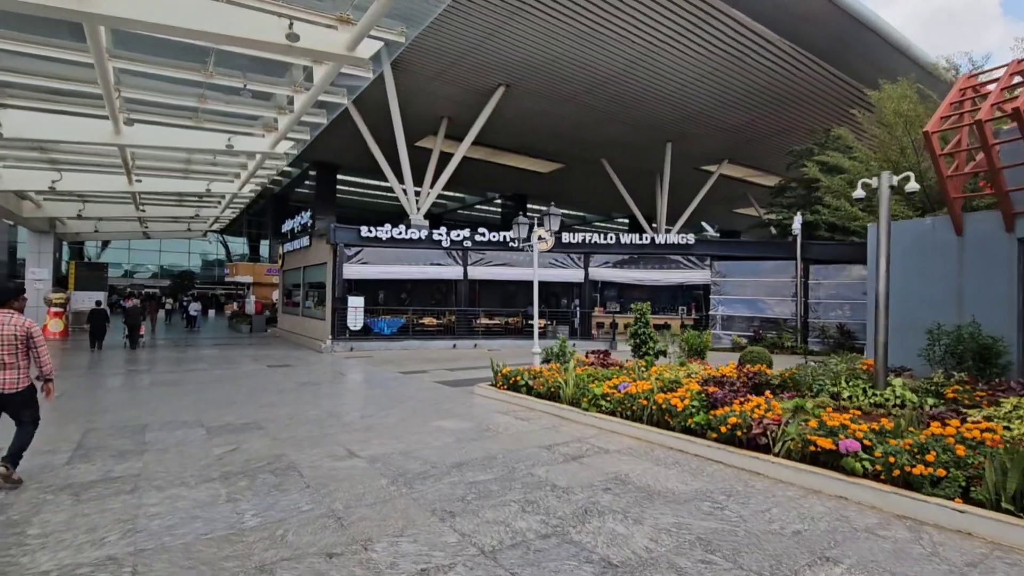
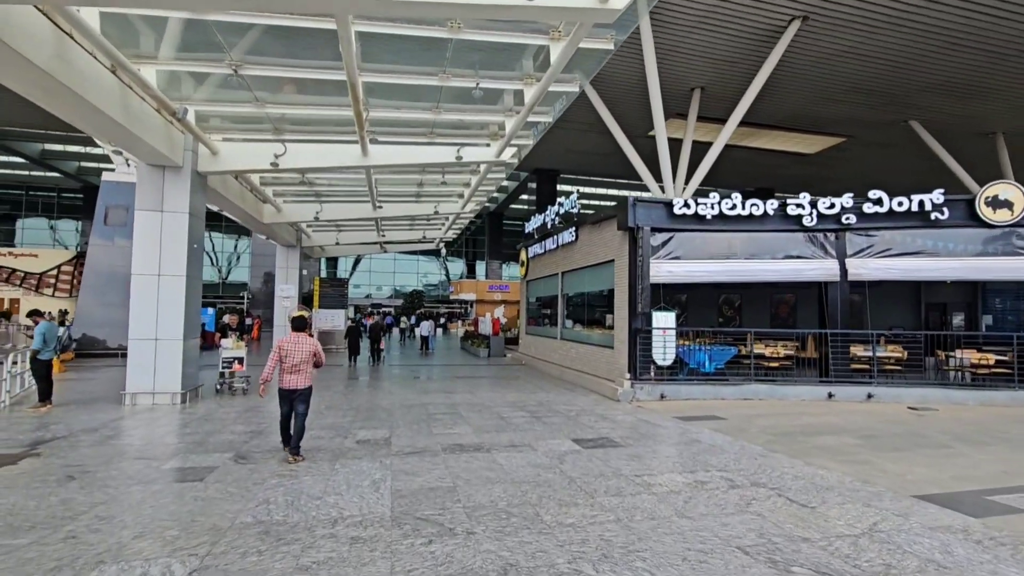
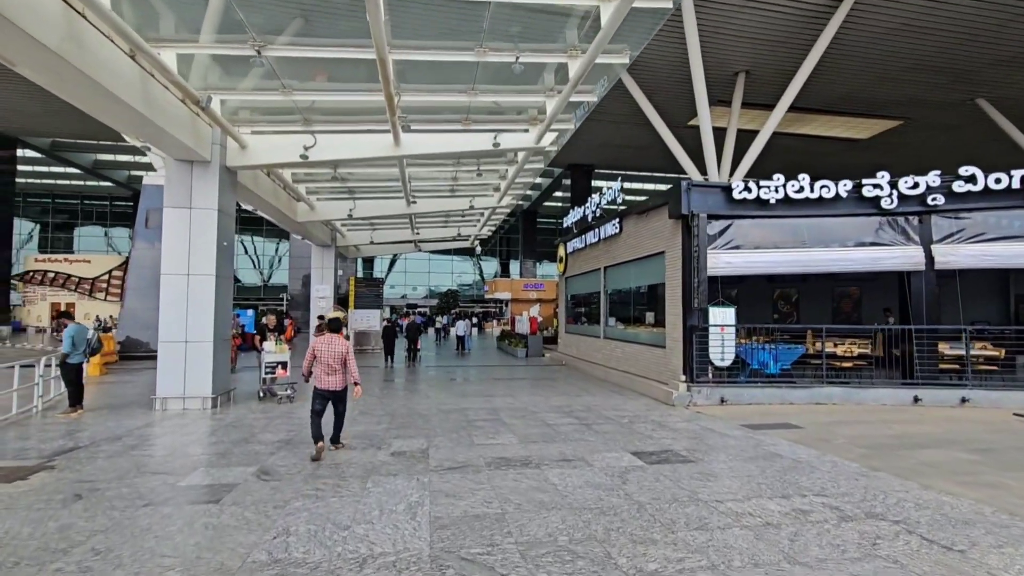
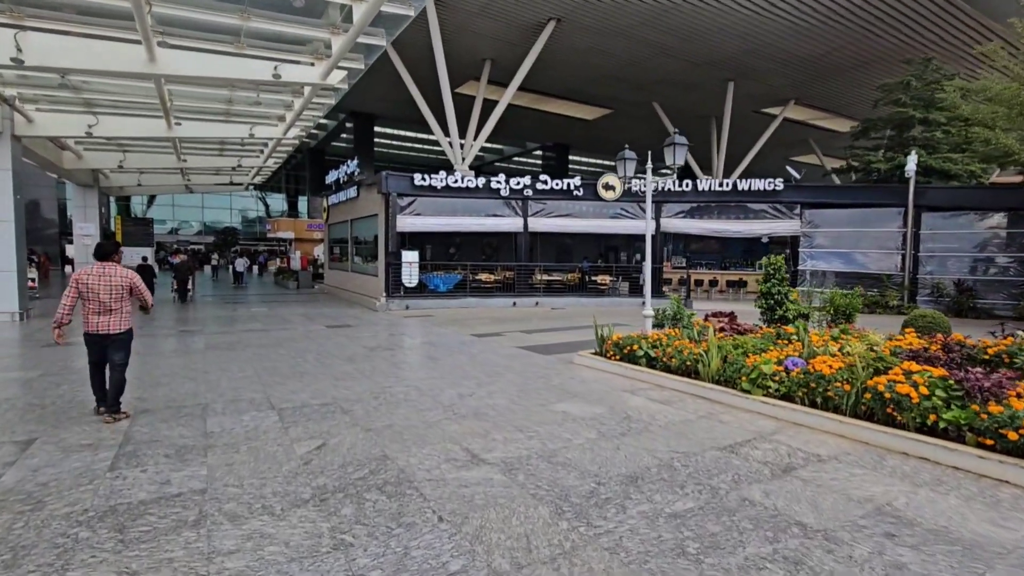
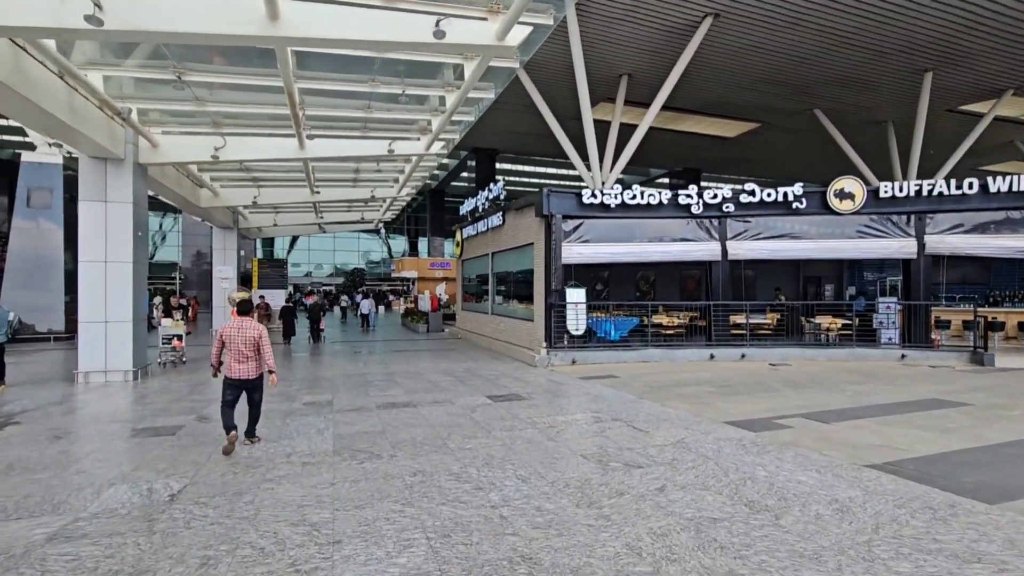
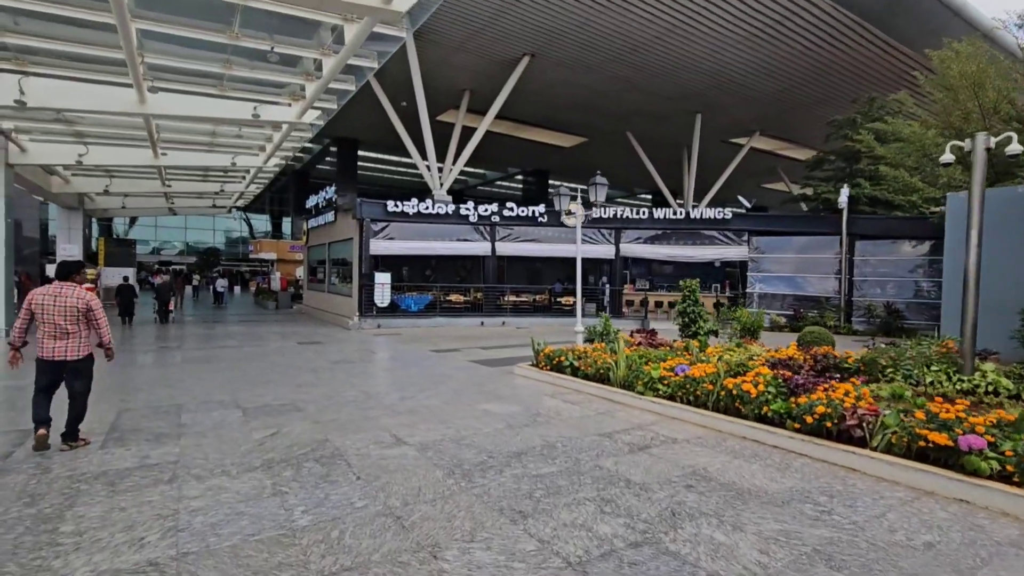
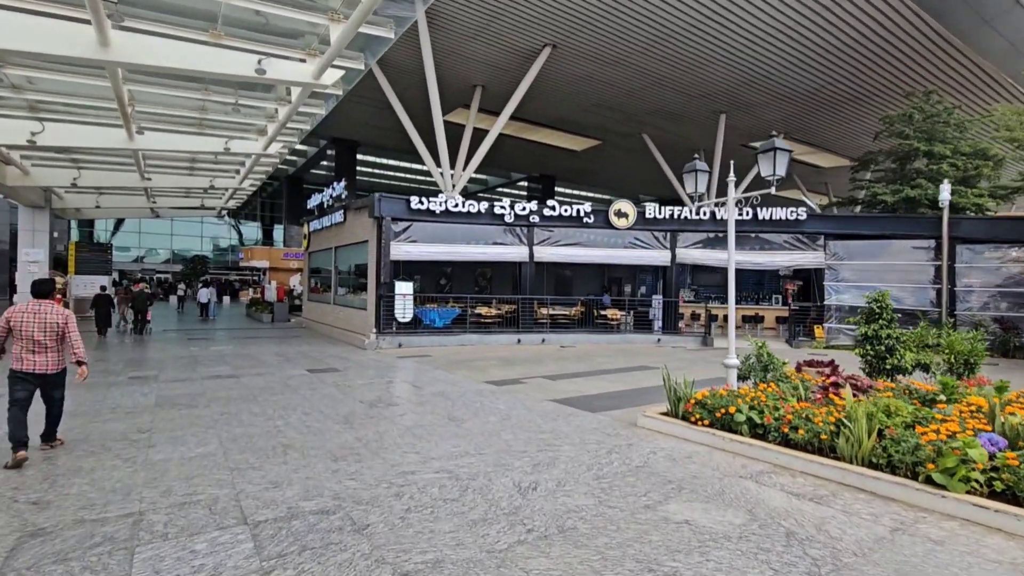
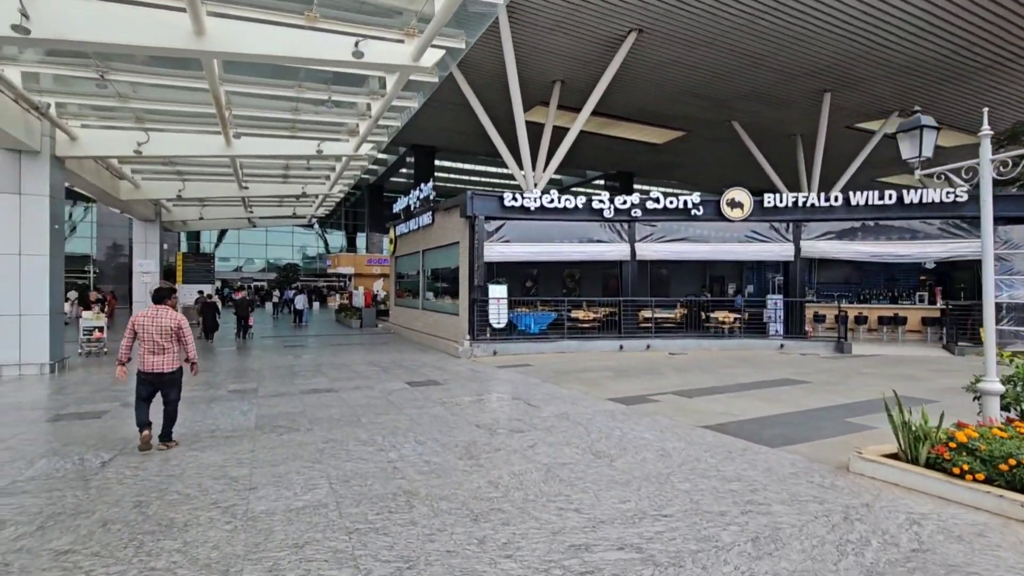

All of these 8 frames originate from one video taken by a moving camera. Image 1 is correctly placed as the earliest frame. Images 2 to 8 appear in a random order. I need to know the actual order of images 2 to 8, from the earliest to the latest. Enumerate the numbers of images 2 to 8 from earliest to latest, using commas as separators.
6, 4, 7, 8, 5, 2, 3
